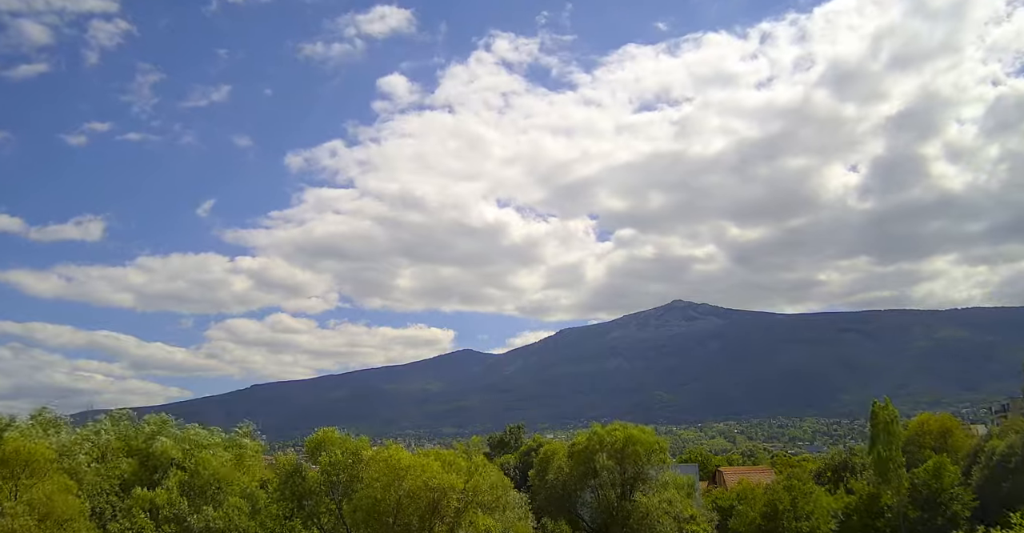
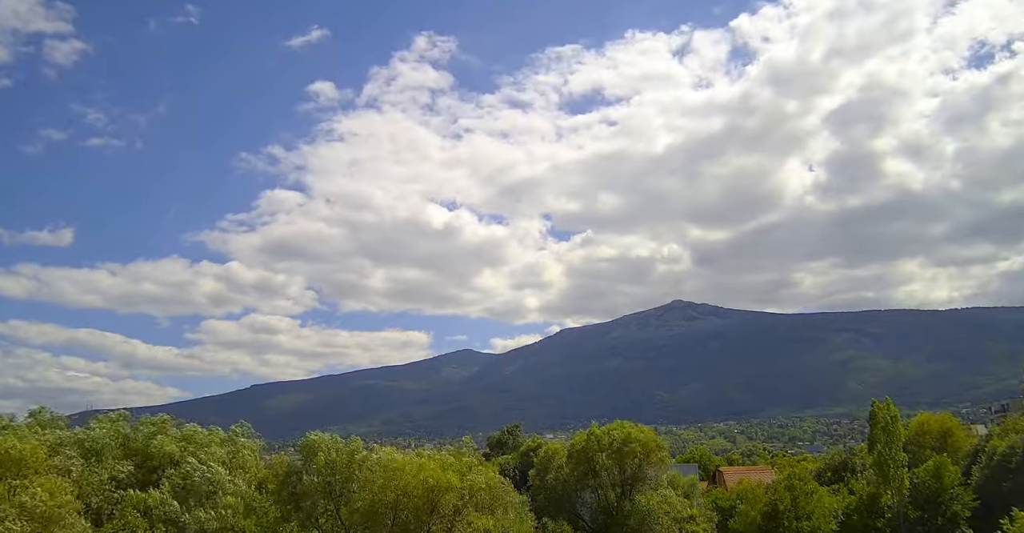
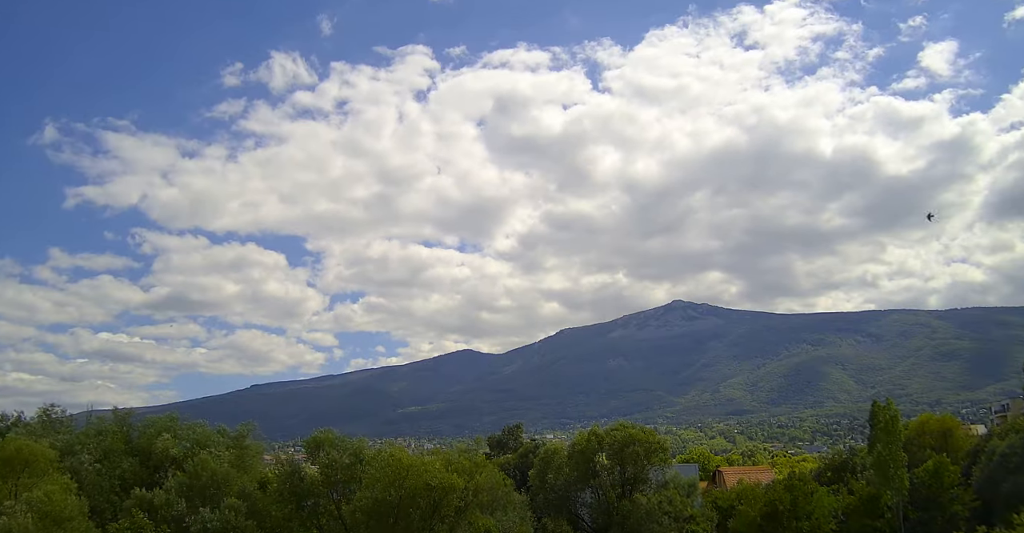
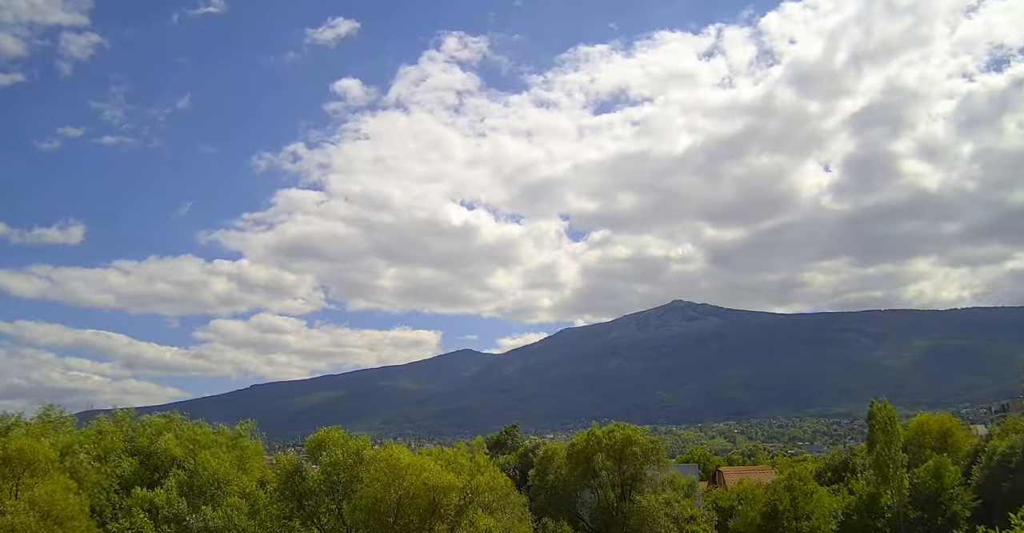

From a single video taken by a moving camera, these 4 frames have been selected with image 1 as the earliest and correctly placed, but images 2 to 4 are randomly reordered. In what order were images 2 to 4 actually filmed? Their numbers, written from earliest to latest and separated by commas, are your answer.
4, 2, 3
